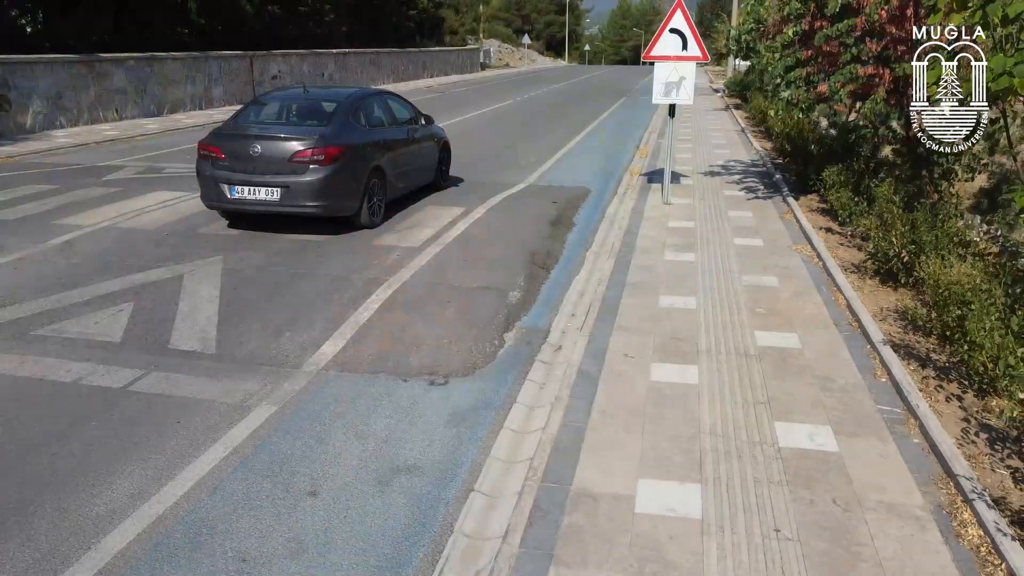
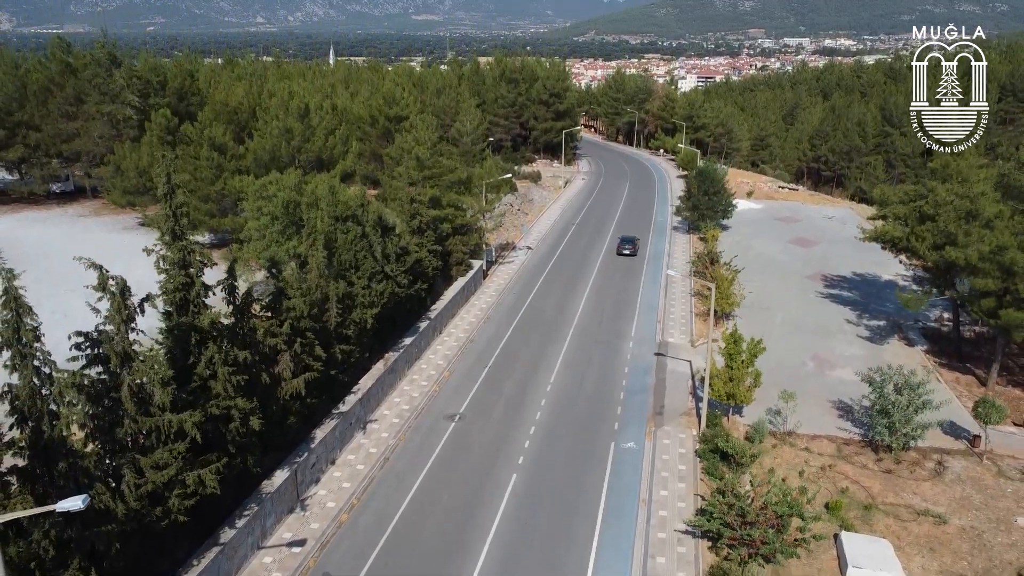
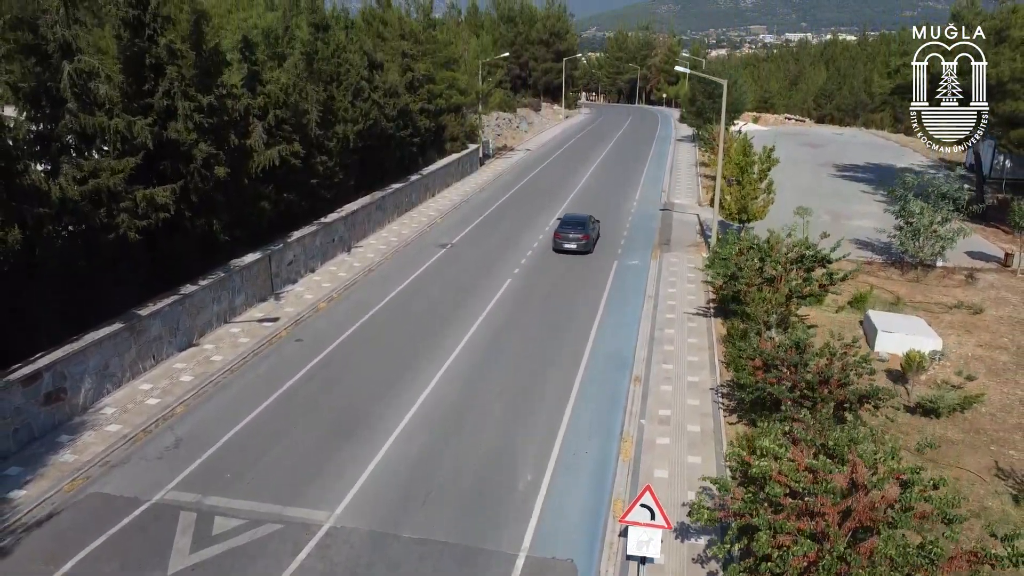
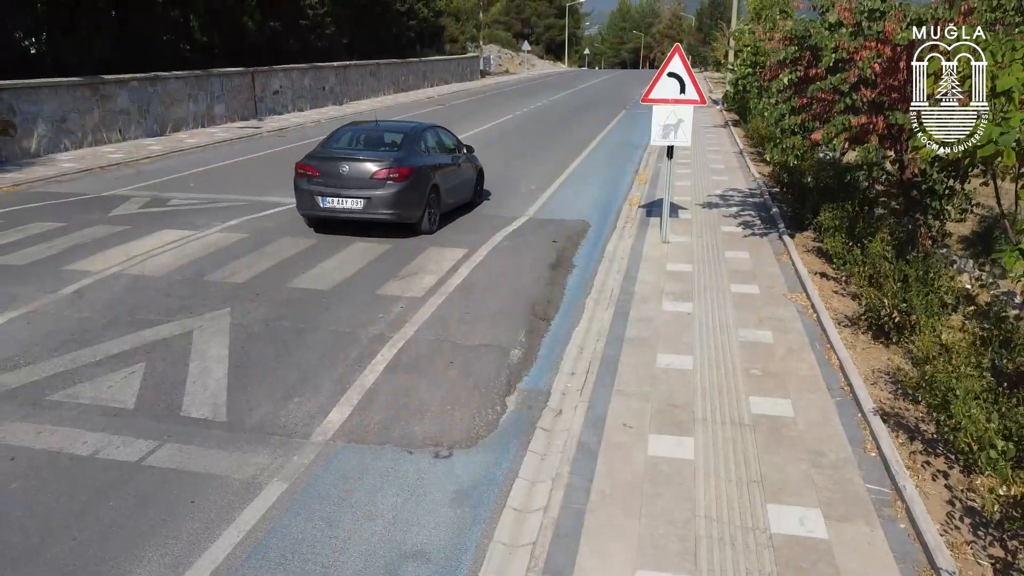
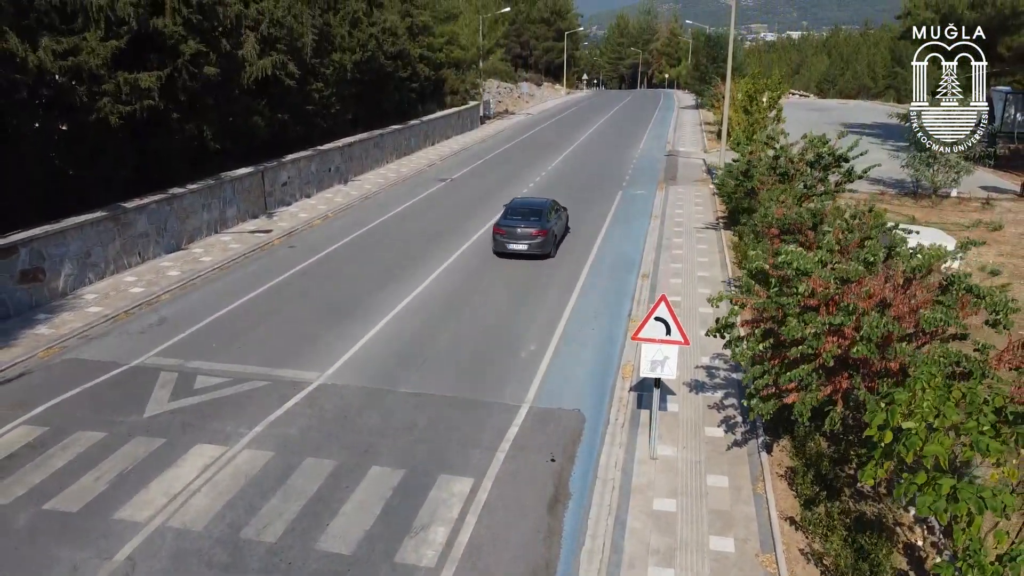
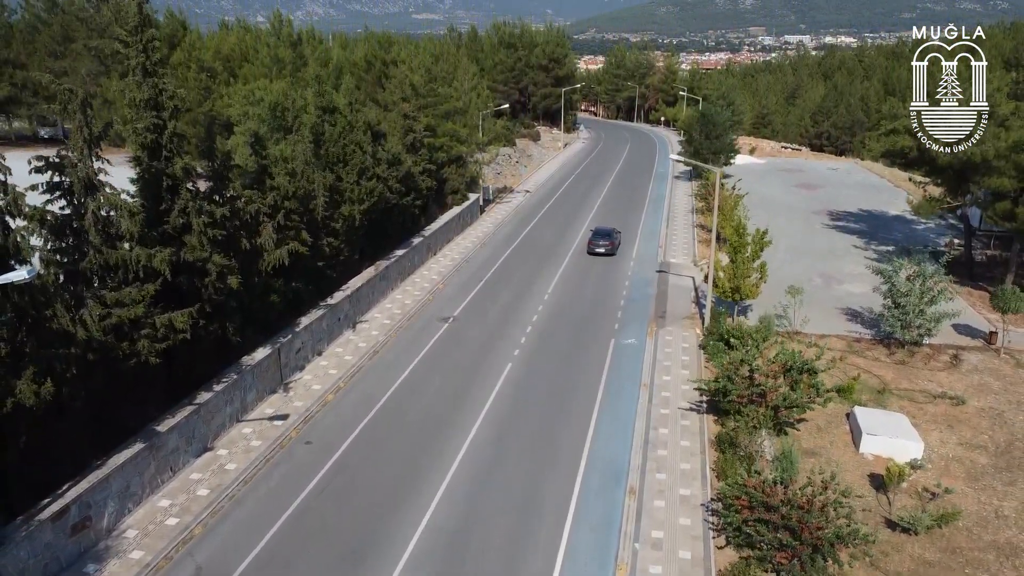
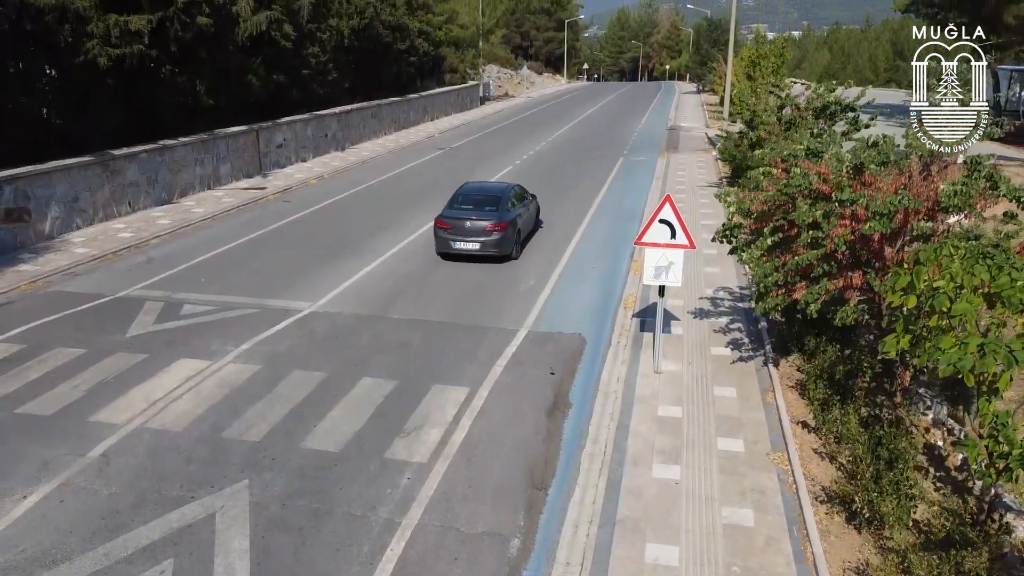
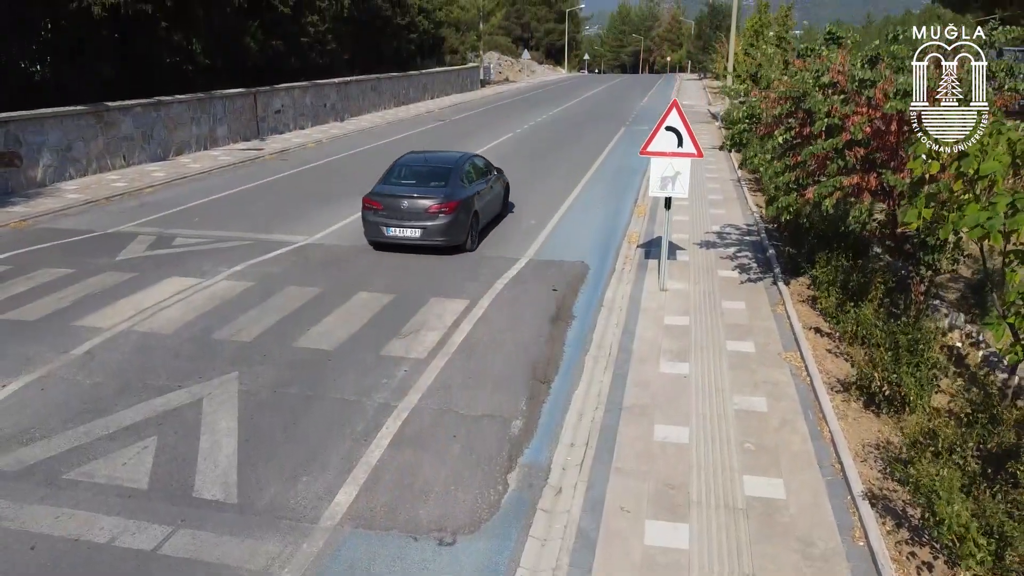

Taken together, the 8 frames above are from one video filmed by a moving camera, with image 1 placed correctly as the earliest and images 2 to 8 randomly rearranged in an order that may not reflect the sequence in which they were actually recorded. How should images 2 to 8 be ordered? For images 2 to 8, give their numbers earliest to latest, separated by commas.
4, 8, 7, 5, 3, 6, 2
